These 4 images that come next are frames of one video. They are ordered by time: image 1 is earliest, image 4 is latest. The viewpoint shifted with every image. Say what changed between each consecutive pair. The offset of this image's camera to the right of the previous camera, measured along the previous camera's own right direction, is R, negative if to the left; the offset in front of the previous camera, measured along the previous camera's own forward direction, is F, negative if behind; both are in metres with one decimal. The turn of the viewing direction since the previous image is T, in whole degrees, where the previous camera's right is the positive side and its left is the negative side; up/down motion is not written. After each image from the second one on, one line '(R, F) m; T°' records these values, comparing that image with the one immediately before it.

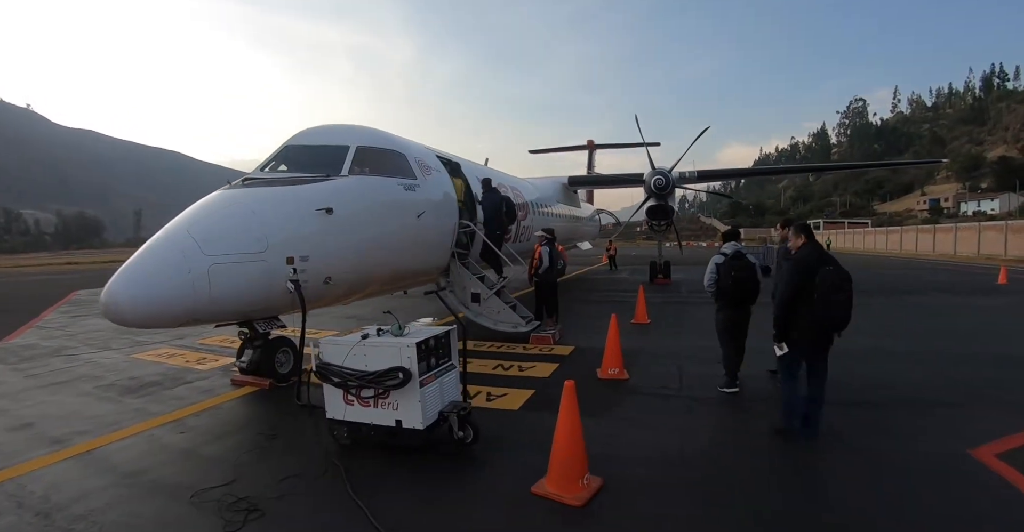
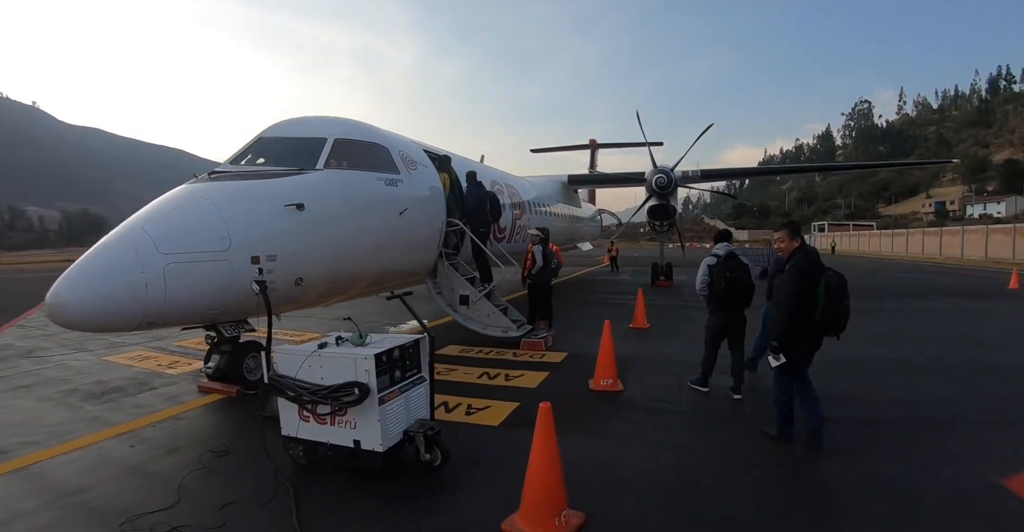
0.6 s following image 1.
(+0.2, +0.4) m; 0°
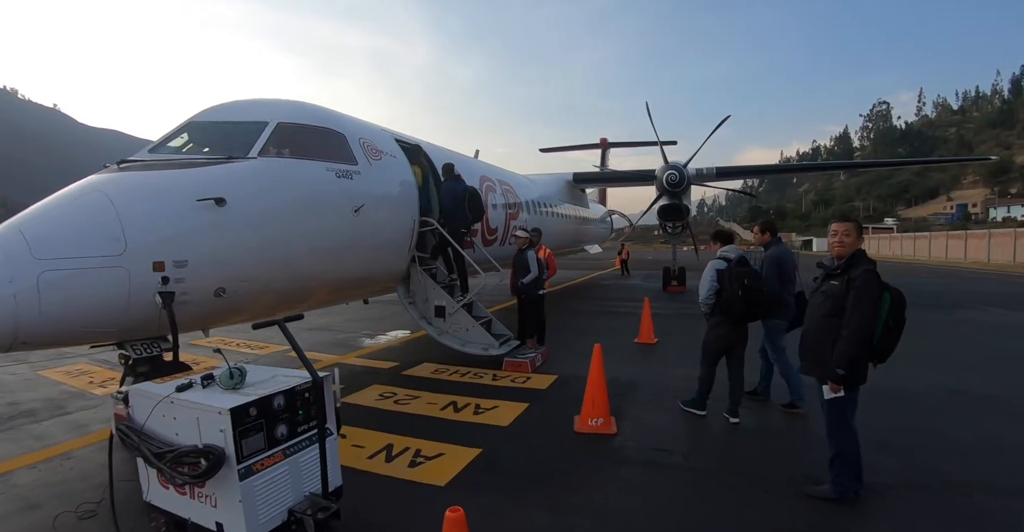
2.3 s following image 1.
(+0.4, +1.0) m; -2°
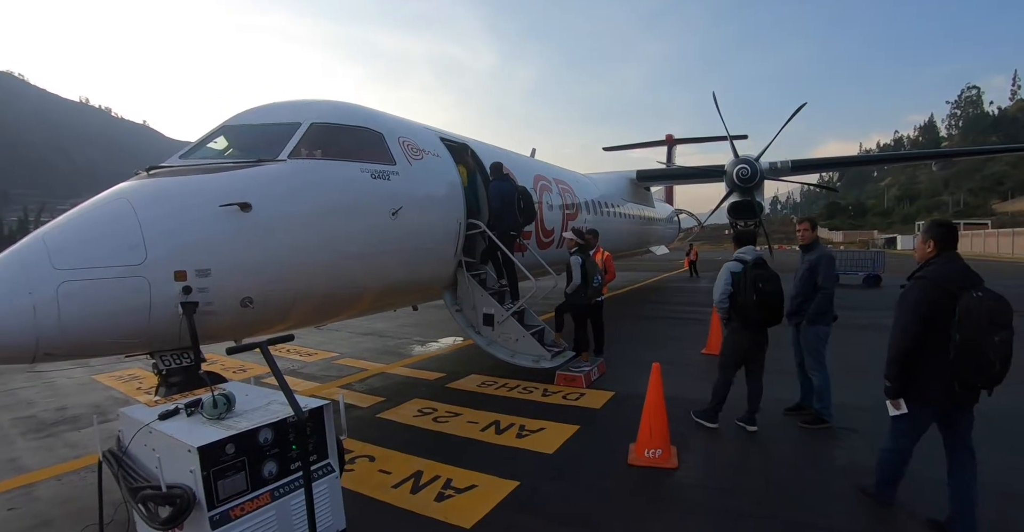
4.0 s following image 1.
(+0.2, +0.5) m; -8°
